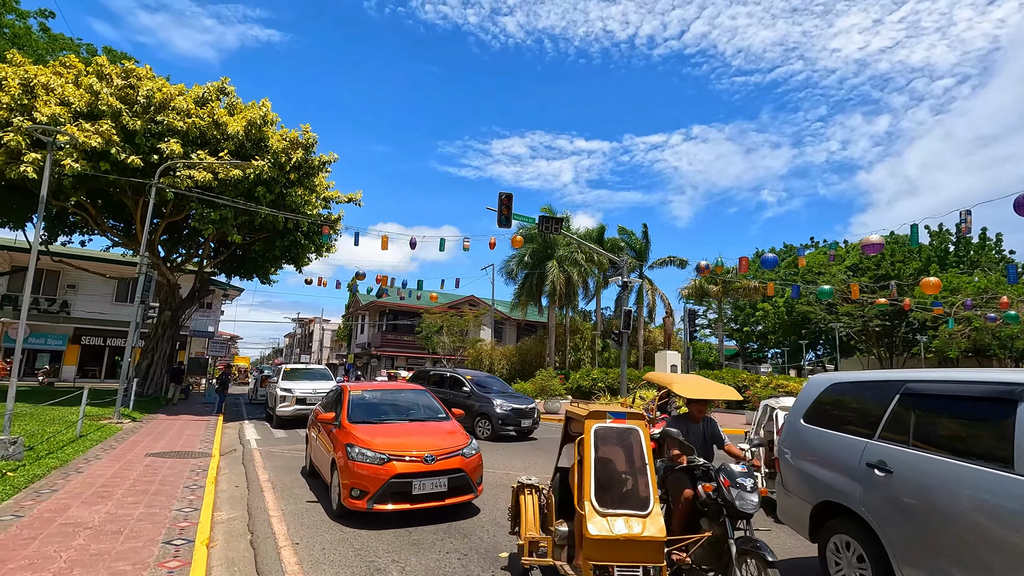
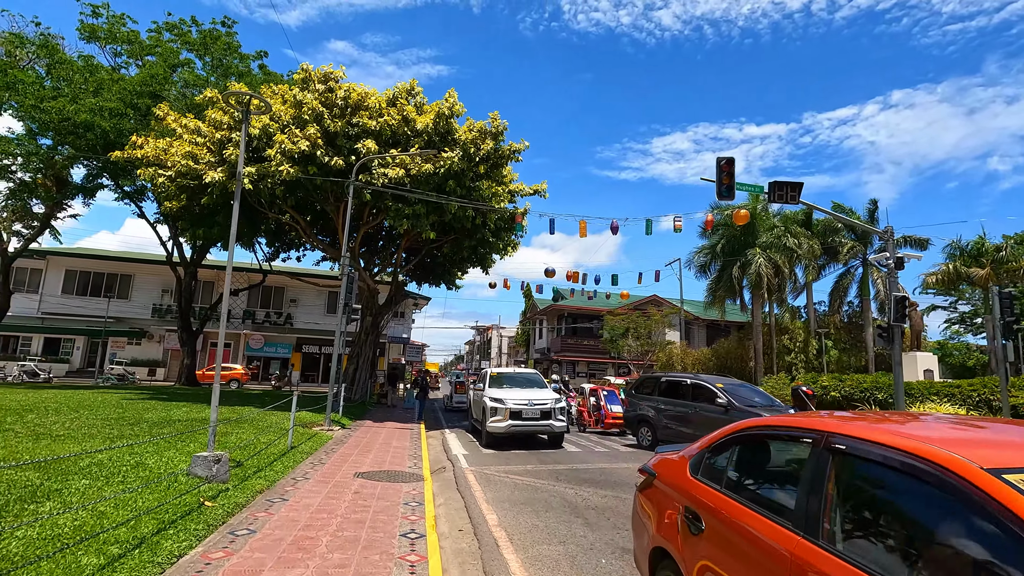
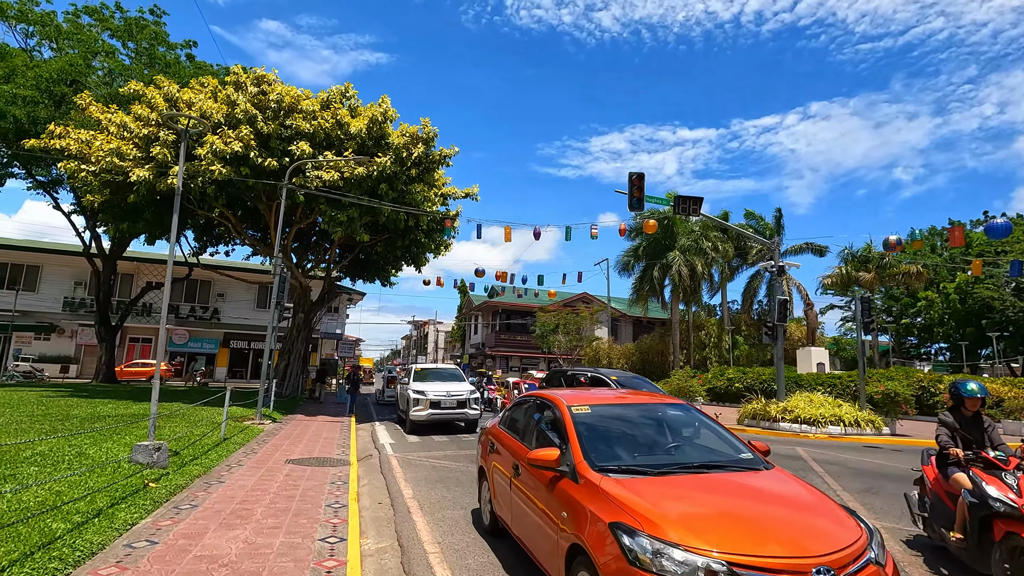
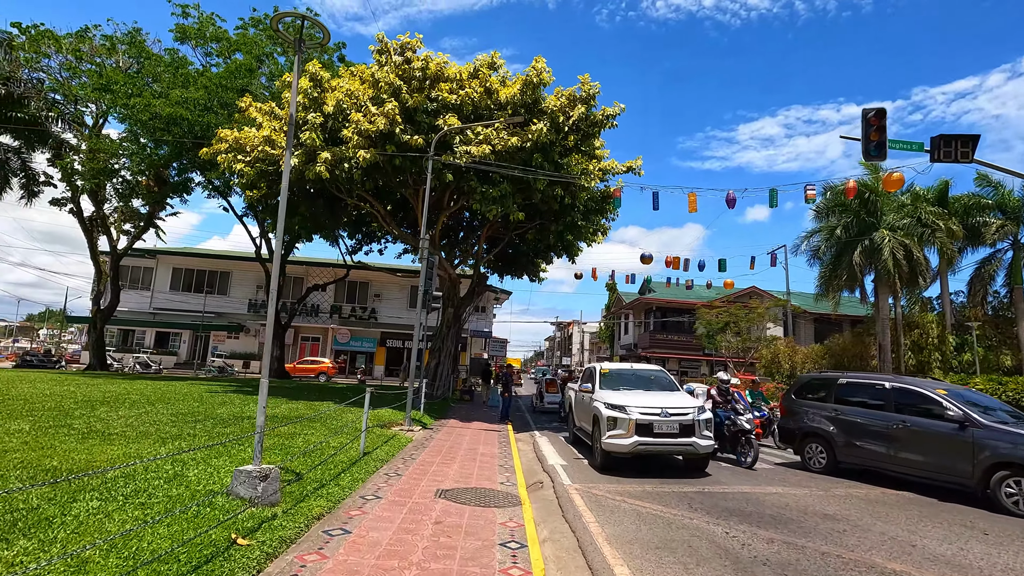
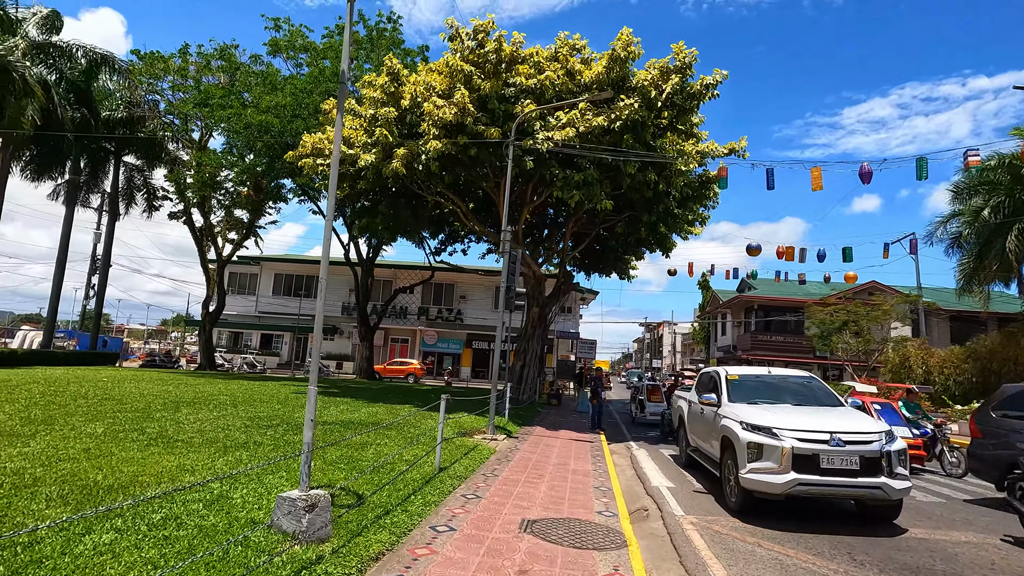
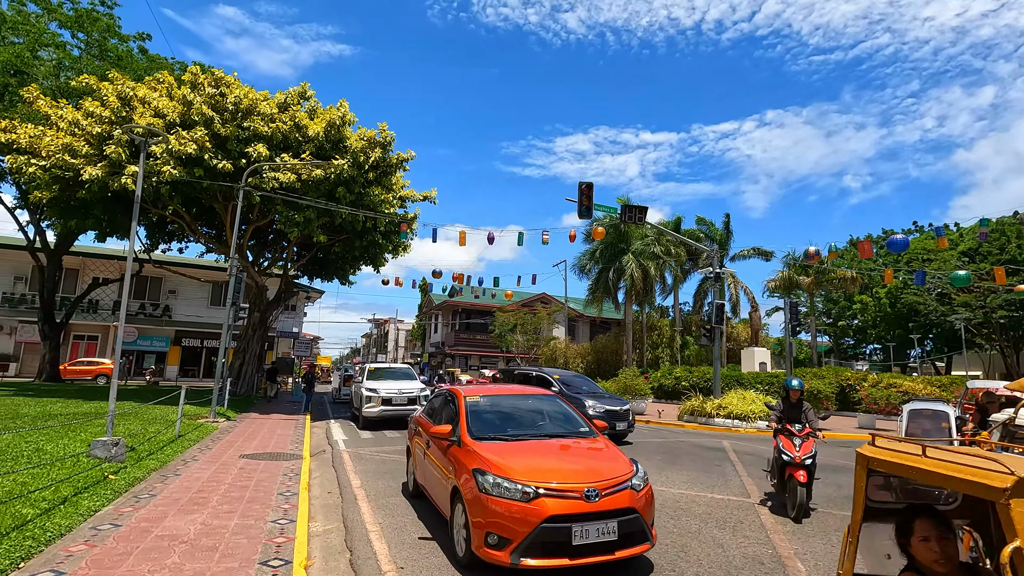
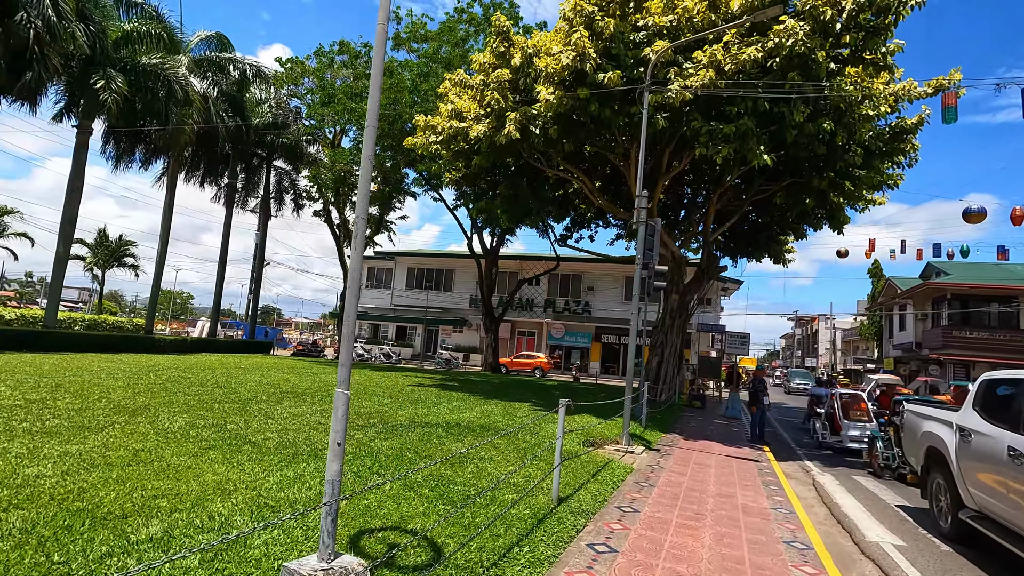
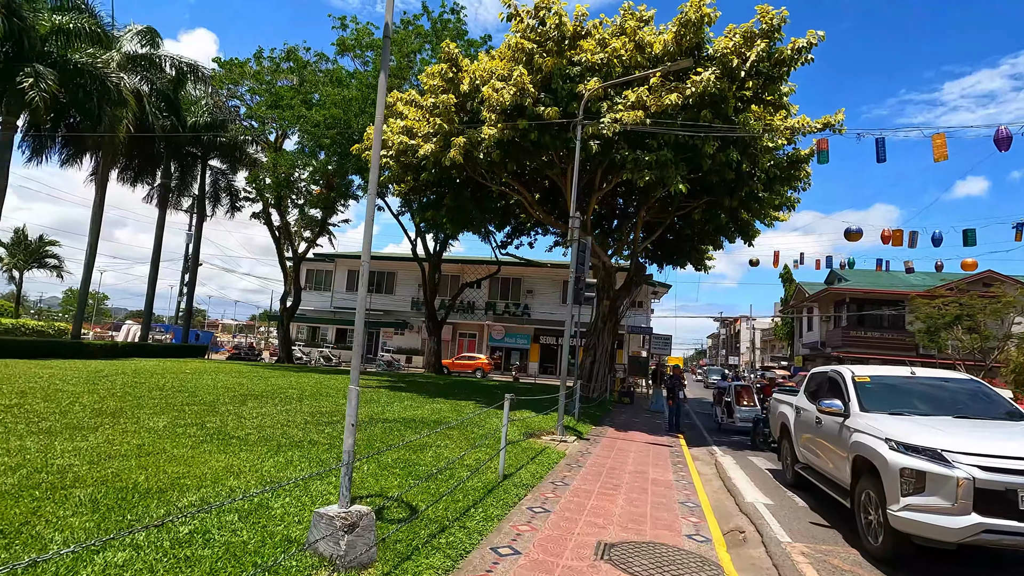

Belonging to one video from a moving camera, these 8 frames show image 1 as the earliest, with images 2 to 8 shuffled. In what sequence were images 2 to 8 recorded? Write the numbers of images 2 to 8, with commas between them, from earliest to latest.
6, 3, 2, 4, 5, 8, 7
